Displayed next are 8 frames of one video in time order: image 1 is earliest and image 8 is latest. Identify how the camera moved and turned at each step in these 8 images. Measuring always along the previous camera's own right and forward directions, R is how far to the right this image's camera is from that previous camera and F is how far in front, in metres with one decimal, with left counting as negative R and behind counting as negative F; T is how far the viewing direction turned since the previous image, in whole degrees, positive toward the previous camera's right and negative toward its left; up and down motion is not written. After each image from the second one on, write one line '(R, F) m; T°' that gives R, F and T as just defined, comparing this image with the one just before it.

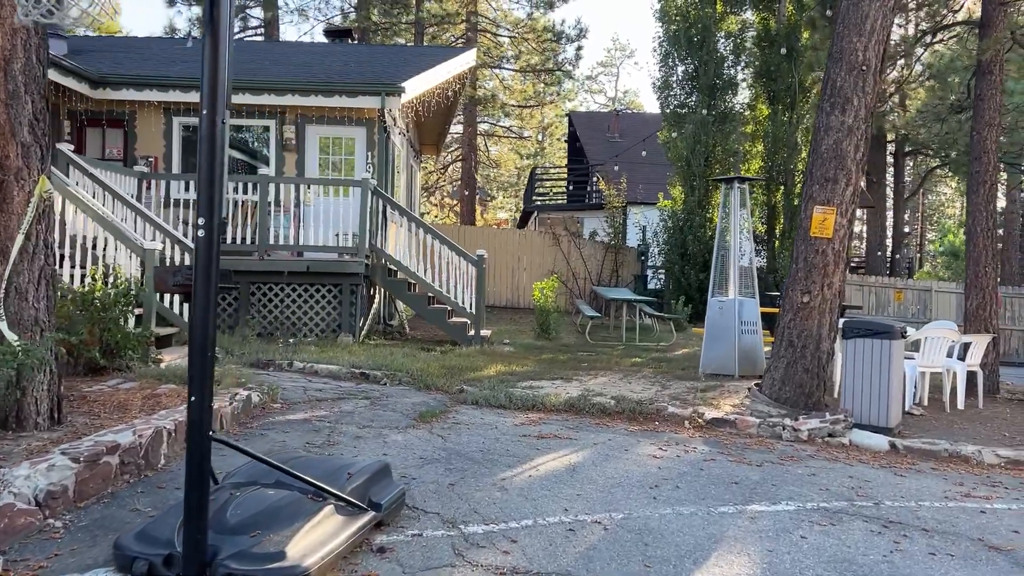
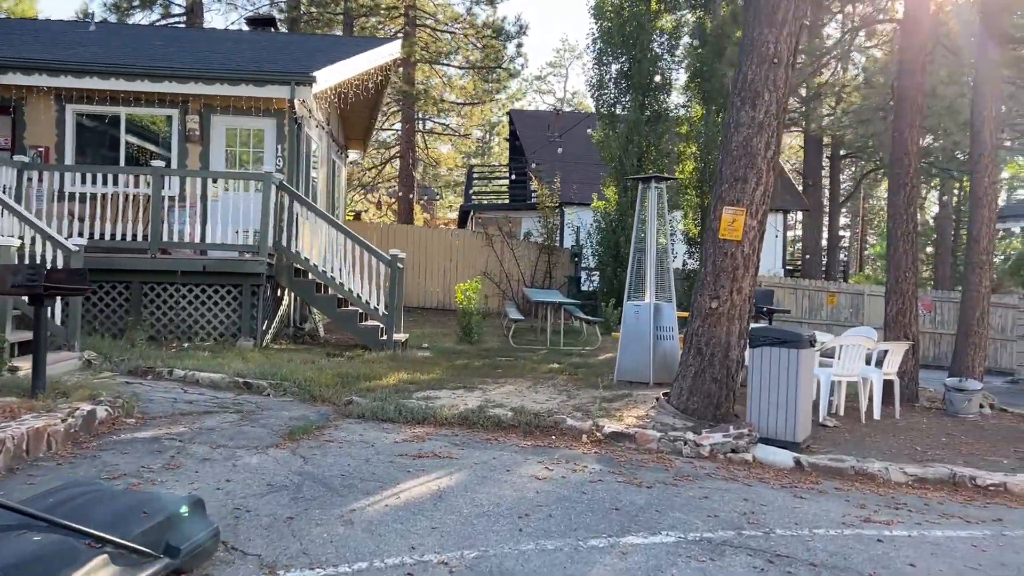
(+0.5, +0.5) m; +3°
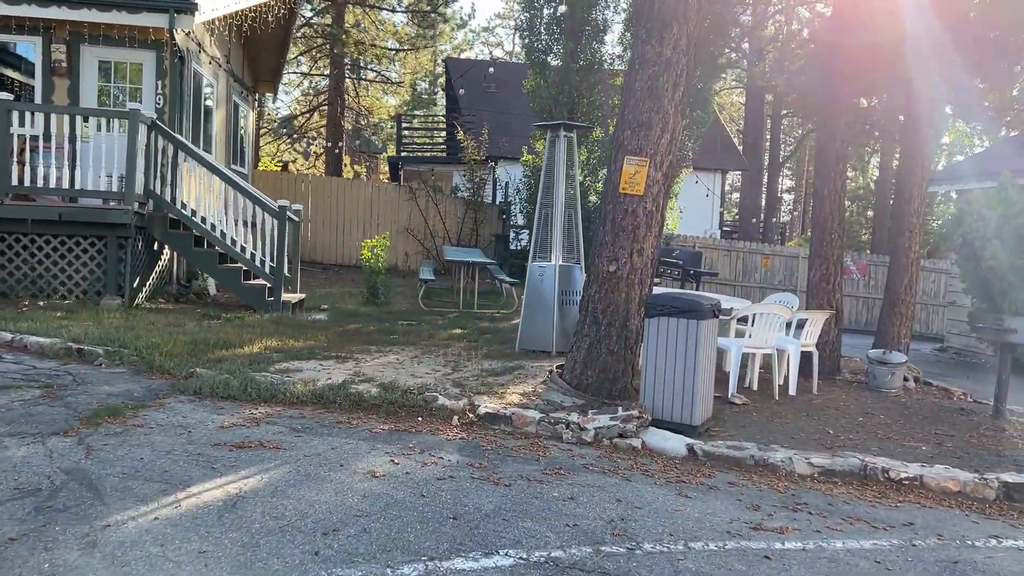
(+0.6, +0.9) m; +3°
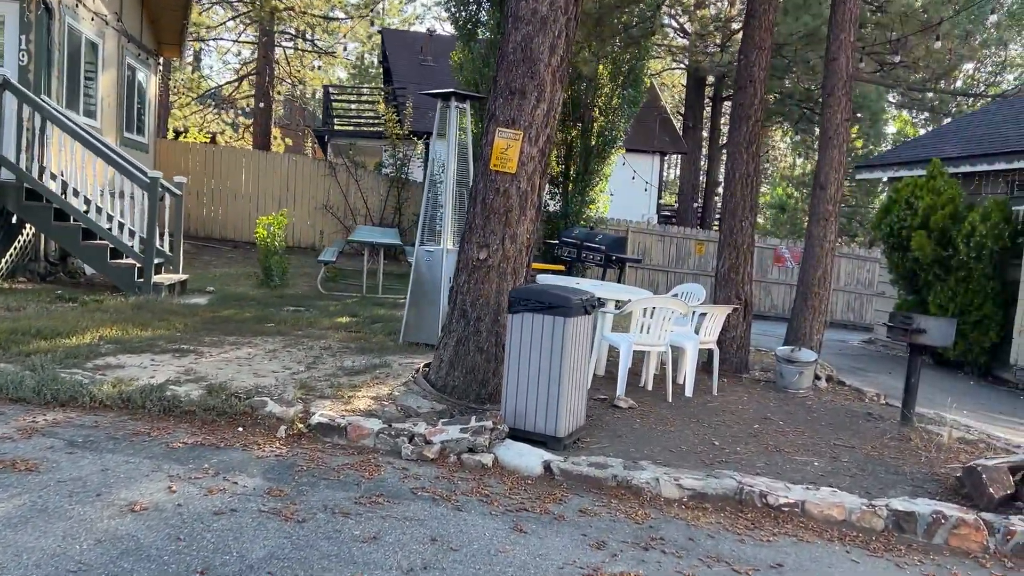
(+0.7, +0.7) m; +3°
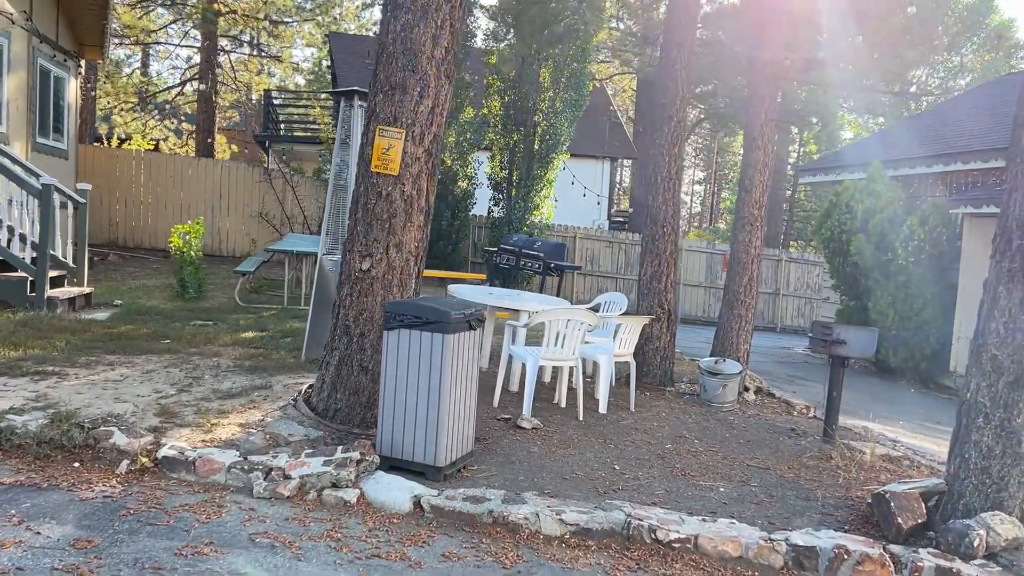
(+0.5, +0.4) m; +2°
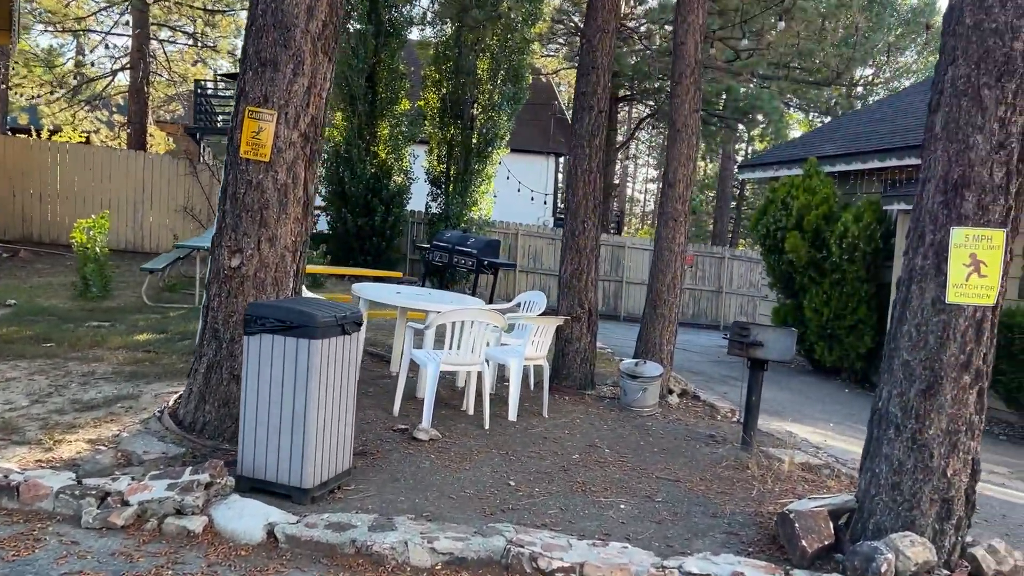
(+0.4, +0.4) m; +3°
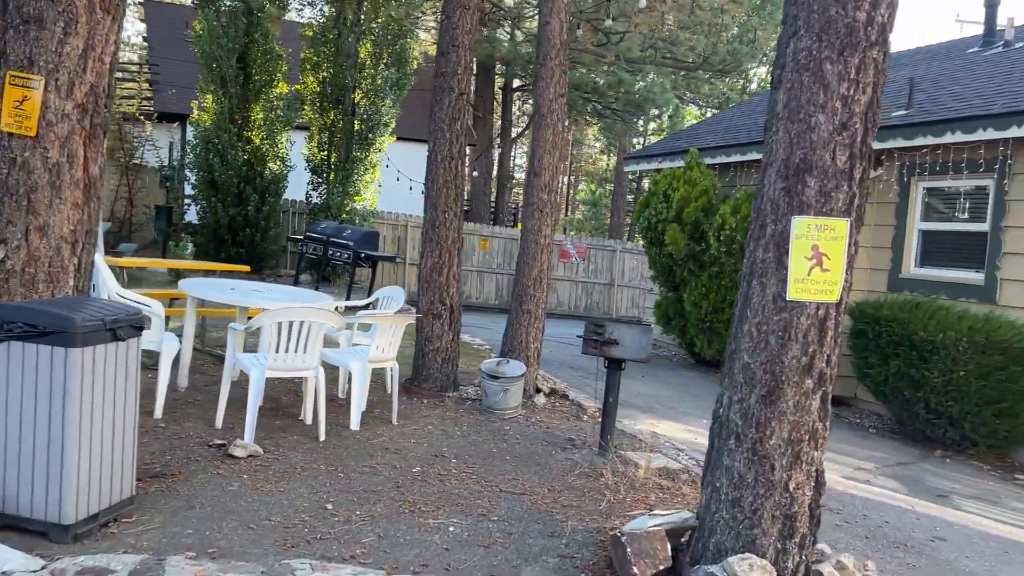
(+0.4, +0.5) m; +6°
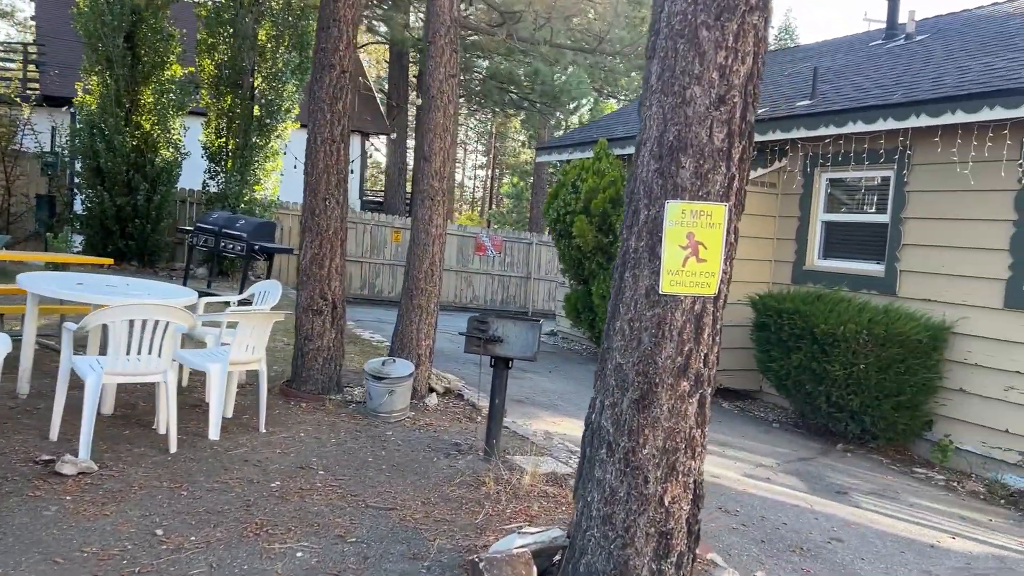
(+0.3, +0.4) m; +5°
